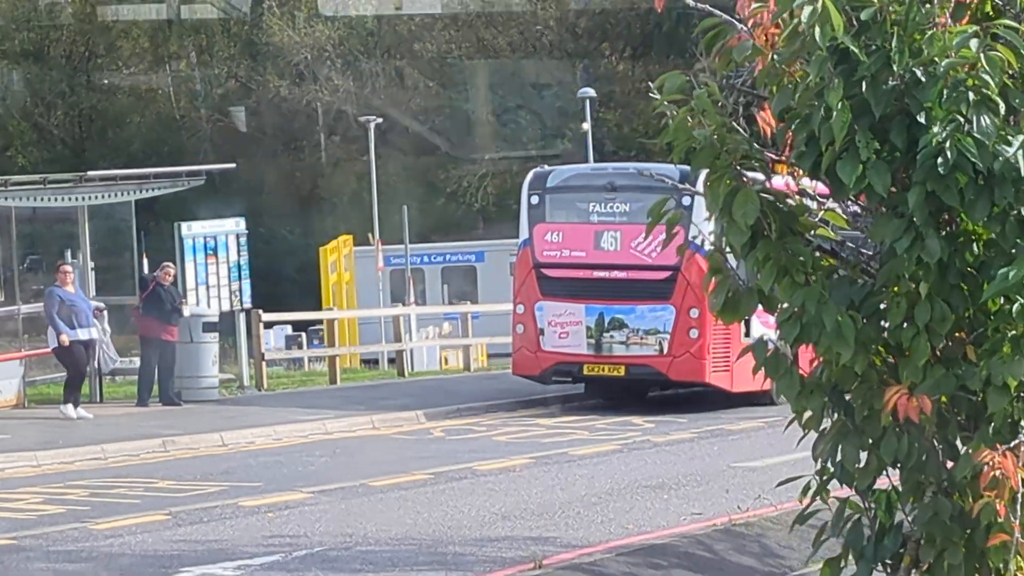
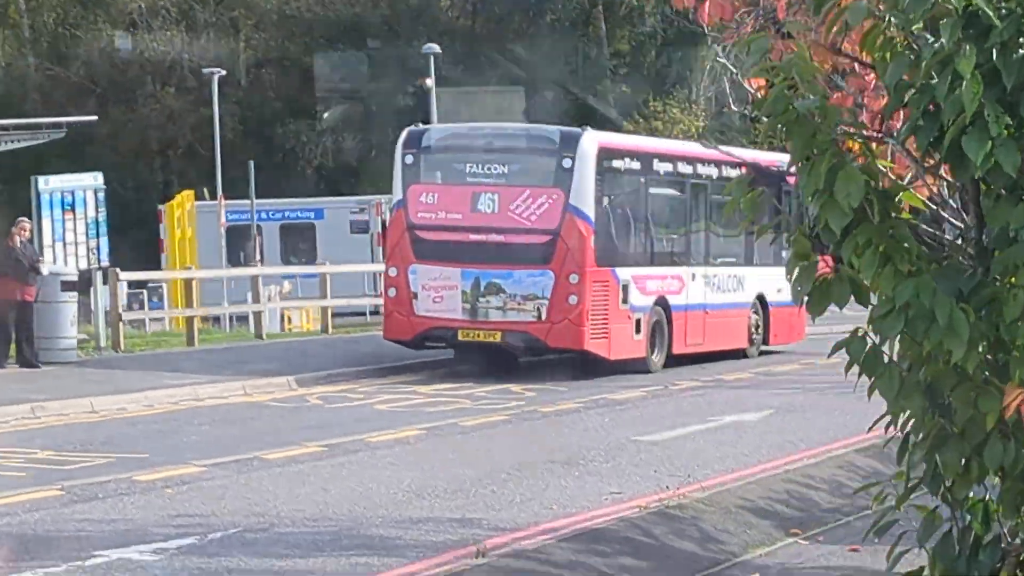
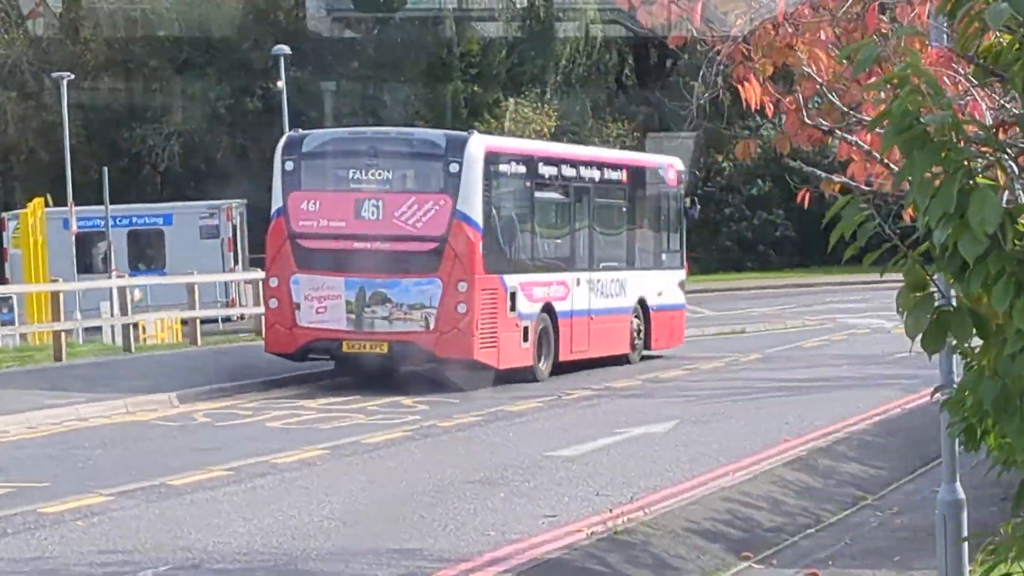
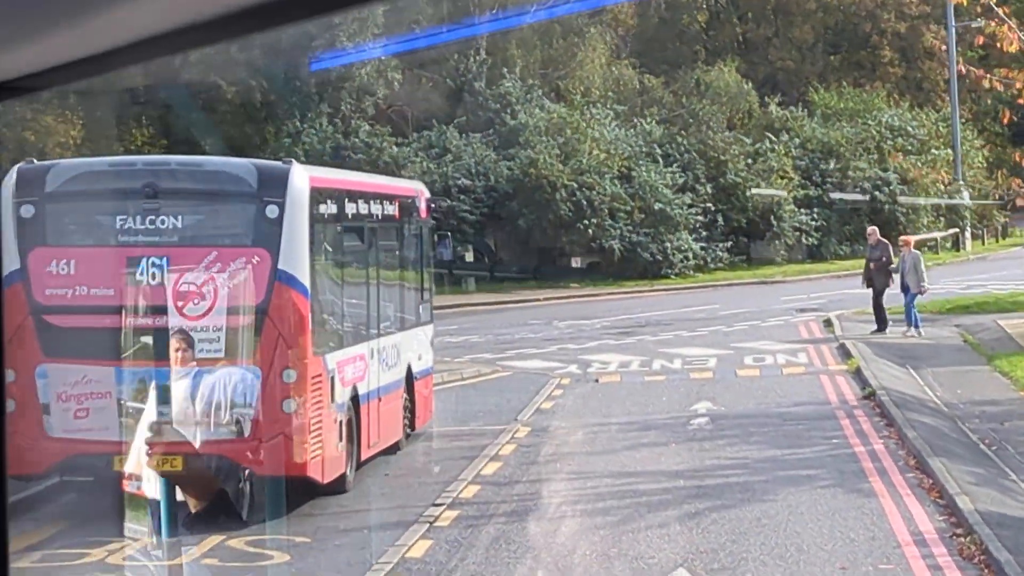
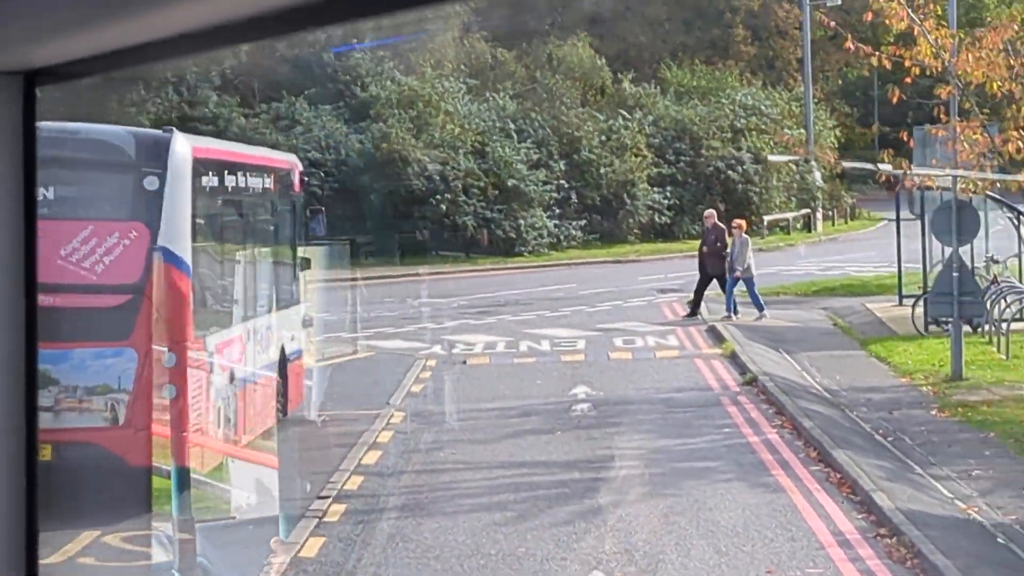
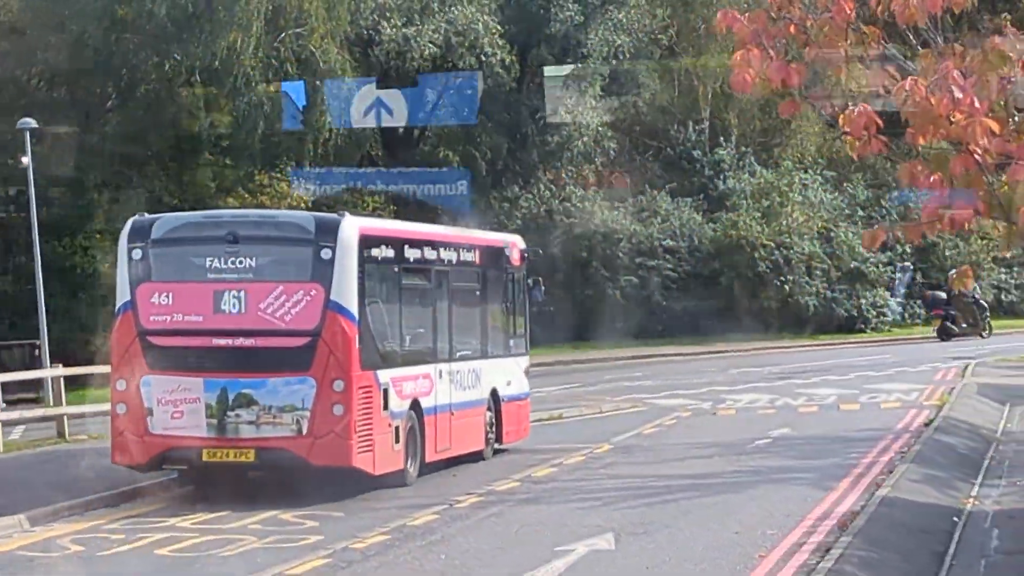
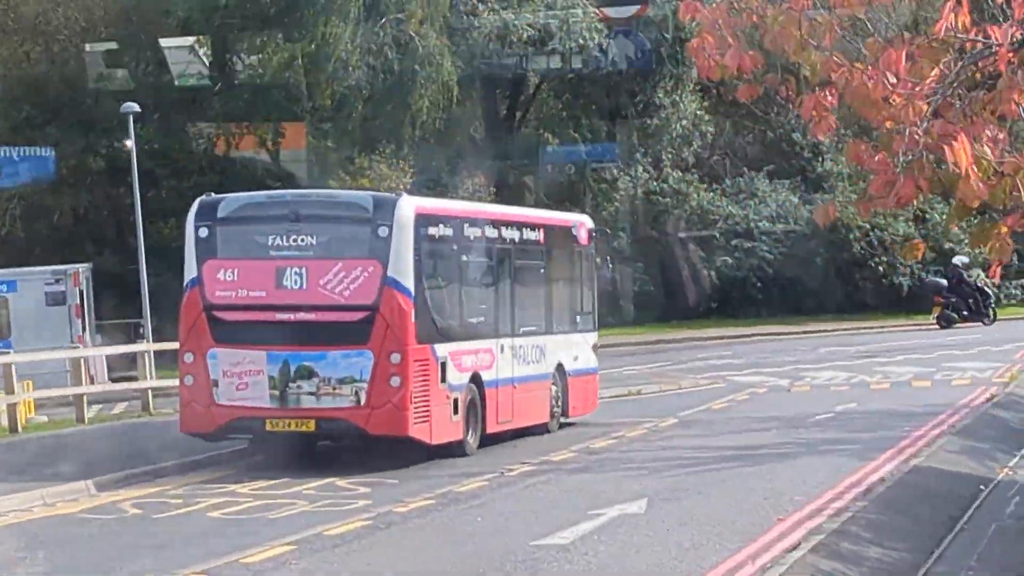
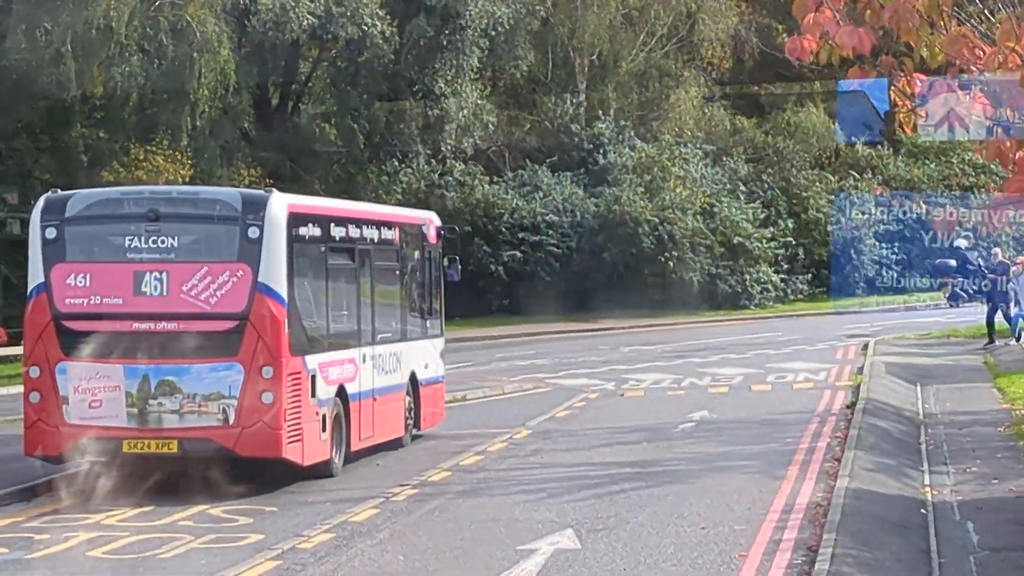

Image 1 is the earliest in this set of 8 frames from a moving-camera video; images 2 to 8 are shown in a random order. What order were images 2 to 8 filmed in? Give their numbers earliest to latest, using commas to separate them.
2, 3, 7, 6, 8, 4, 5
